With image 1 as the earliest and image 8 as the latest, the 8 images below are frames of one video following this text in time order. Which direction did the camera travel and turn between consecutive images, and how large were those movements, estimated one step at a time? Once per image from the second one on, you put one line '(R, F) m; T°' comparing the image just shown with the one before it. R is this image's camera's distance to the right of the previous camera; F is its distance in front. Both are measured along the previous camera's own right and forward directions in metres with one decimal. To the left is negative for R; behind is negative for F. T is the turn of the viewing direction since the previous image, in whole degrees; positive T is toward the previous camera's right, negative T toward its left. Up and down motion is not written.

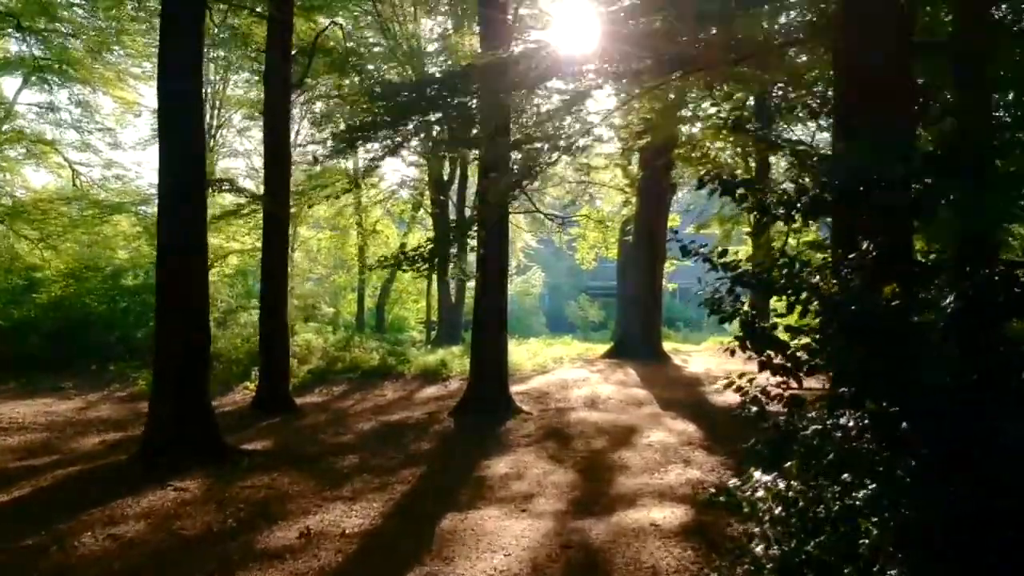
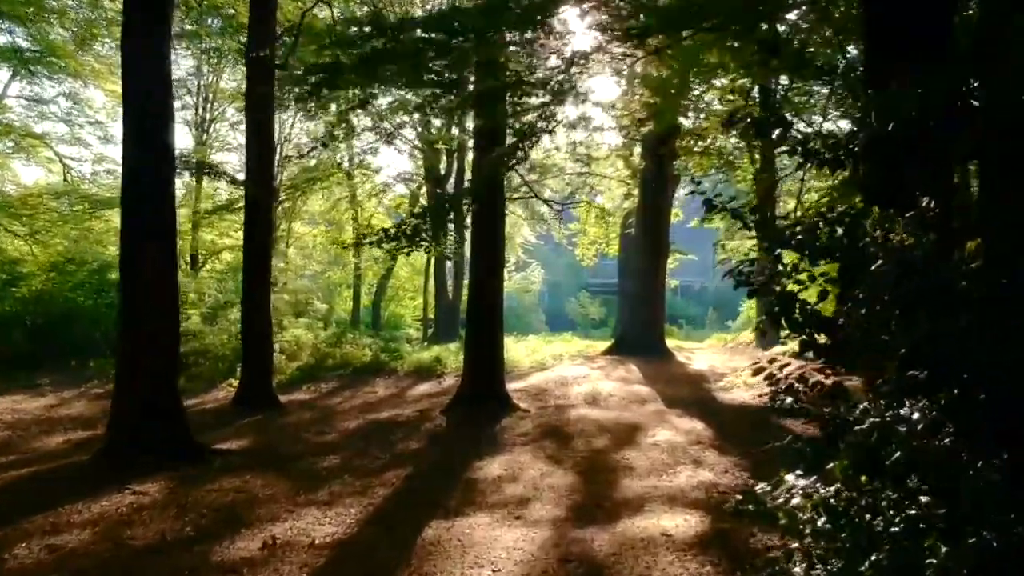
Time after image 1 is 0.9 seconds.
(+0.1, +0.8) m; 0°
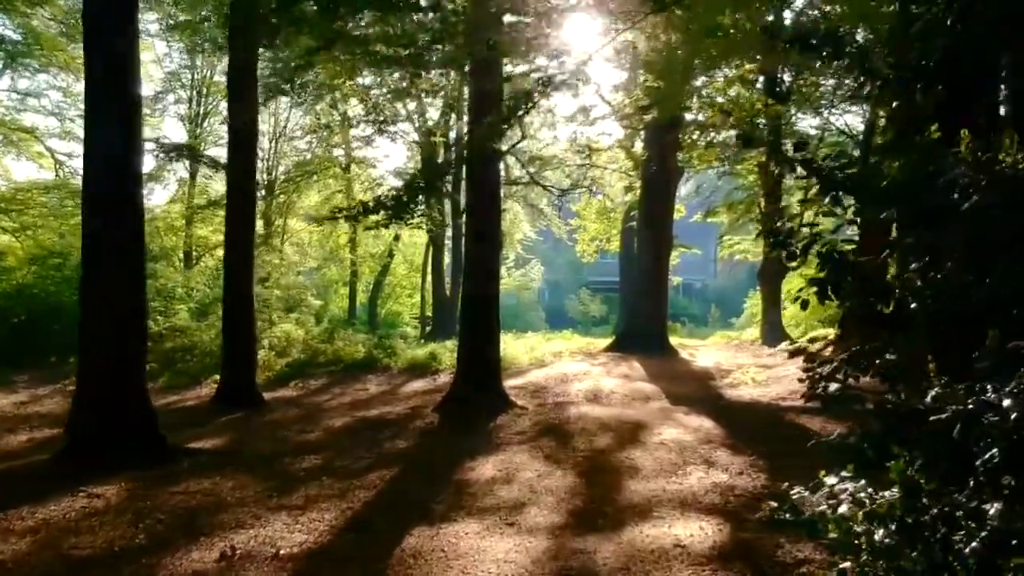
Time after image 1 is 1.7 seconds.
(0.0, +0.7) m; 0°
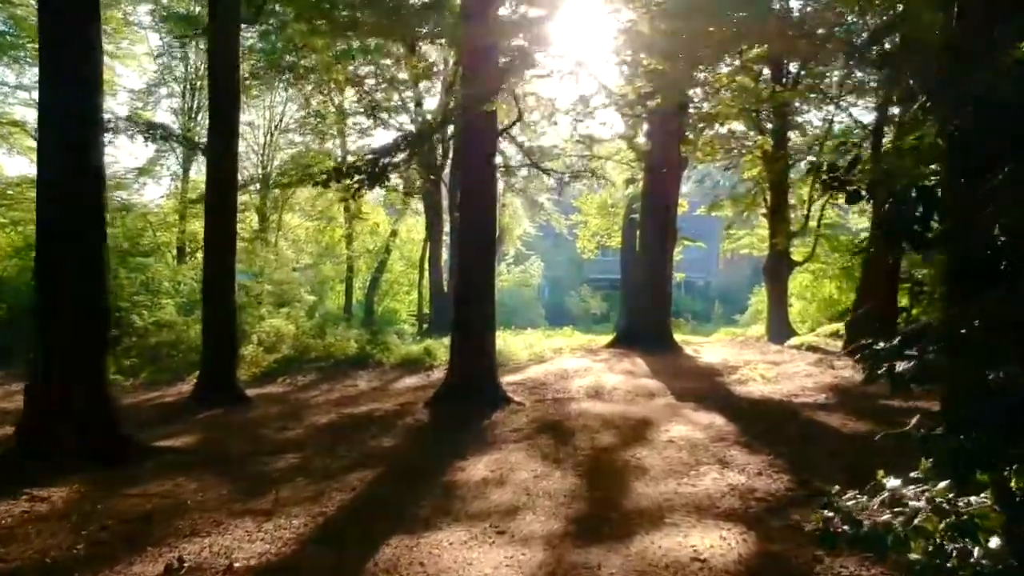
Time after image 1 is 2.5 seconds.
(0.0, +0.7) m; 0°
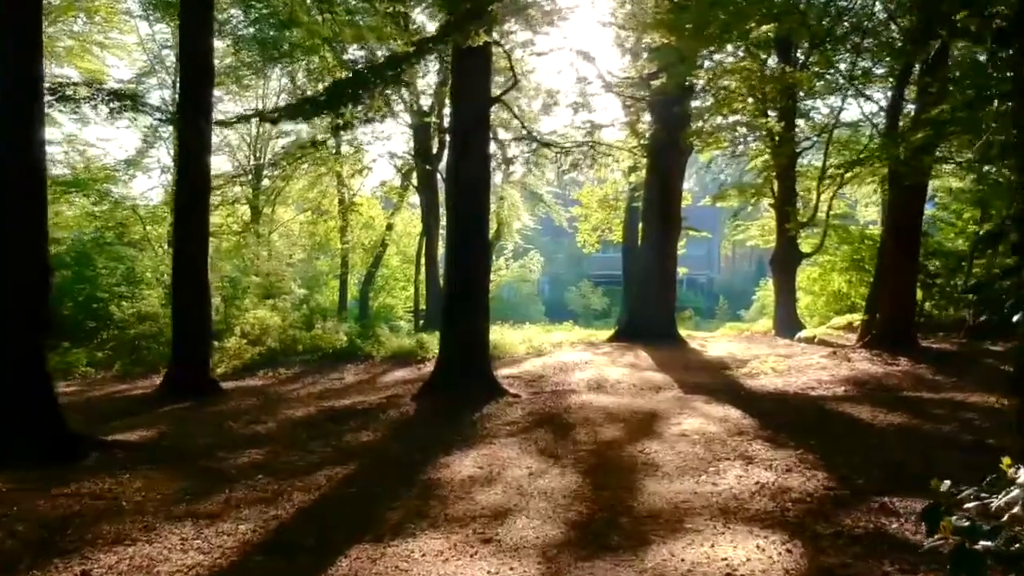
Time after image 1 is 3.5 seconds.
(+0.1, +0.9) m; 0°
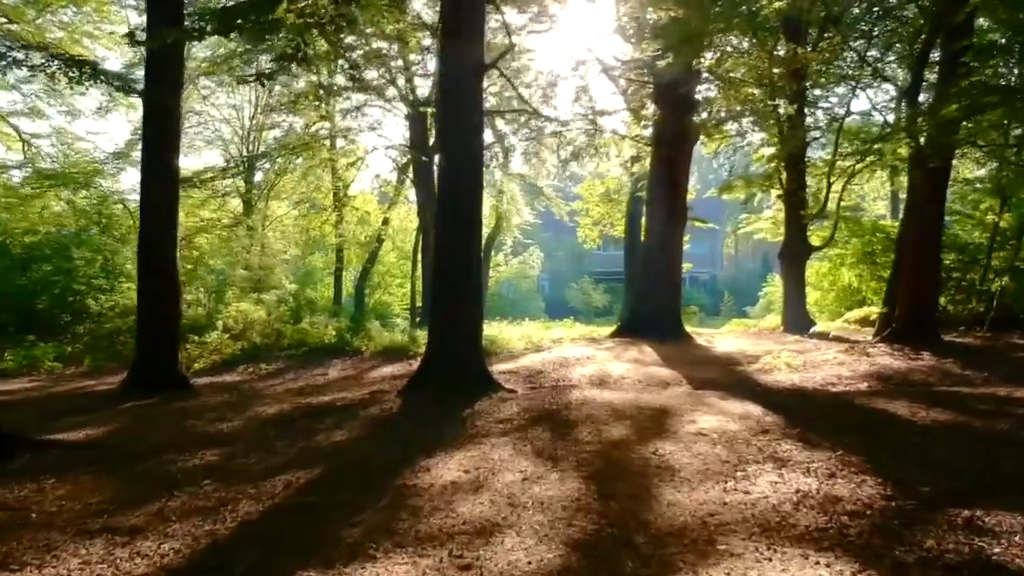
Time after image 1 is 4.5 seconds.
(+0.1, +0.9) m; 0°
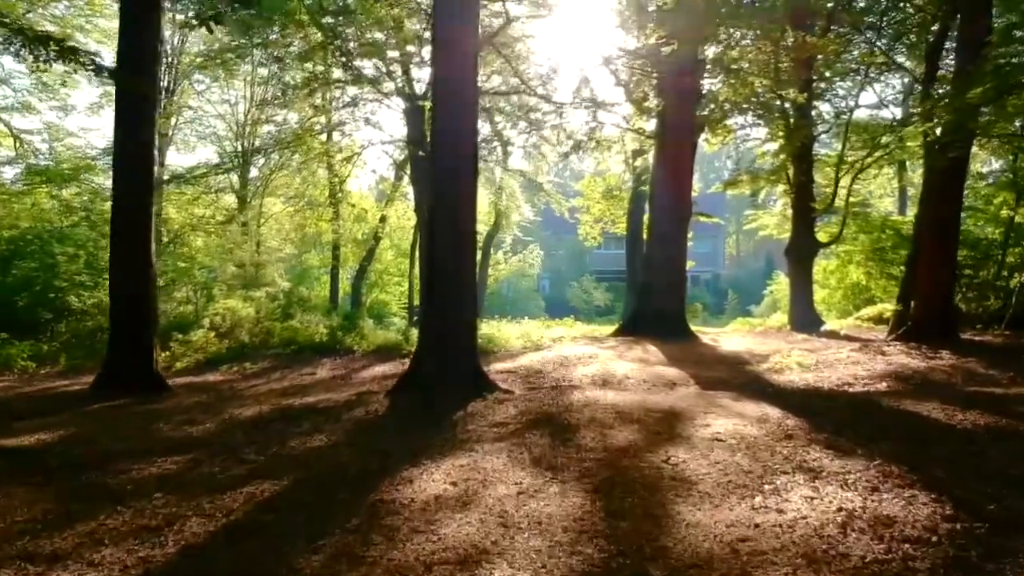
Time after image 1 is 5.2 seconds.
(0.0, +0.6) m; 0°
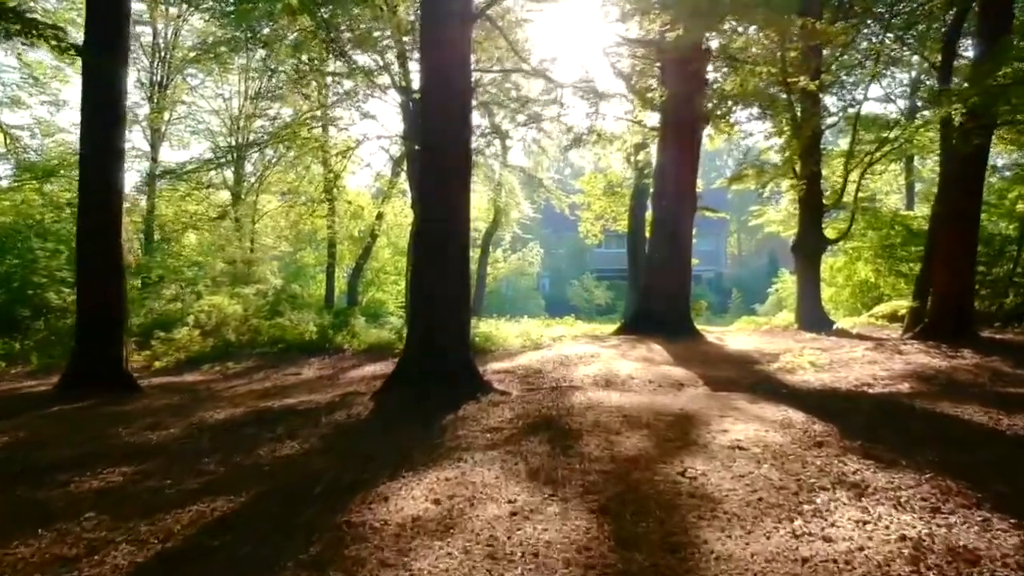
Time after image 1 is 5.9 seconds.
(0.0, +0.7) m; 0°
